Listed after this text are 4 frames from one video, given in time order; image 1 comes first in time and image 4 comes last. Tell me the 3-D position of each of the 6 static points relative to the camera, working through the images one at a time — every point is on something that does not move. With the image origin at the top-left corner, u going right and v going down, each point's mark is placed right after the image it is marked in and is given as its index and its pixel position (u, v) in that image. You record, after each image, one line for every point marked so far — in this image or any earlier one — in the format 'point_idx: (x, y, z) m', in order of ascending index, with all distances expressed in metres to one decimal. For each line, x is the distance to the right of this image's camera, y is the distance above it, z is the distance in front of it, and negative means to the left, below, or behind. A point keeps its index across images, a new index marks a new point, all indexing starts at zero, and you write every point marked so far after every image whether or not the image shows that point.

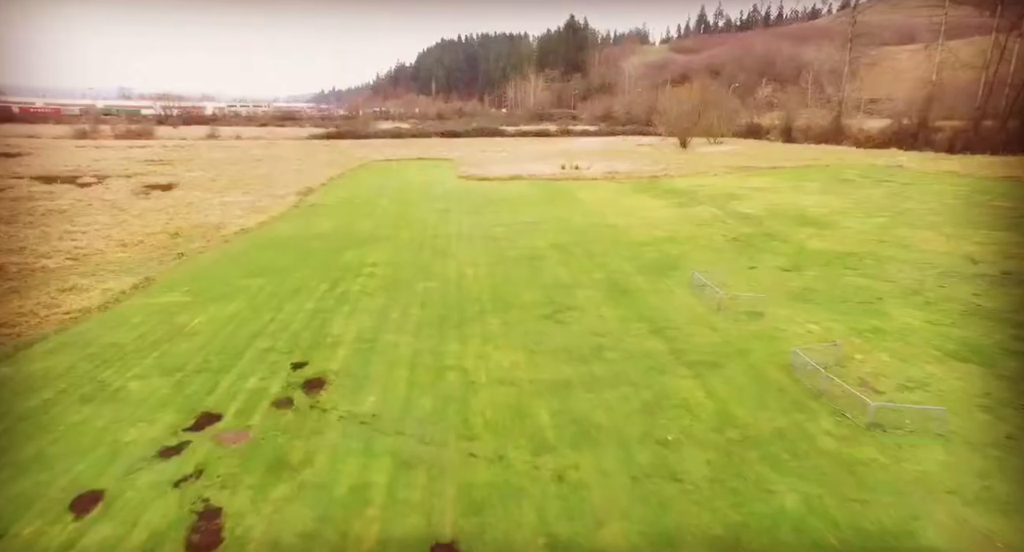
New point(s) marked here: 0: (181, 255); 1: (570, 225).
0: (-8.6, +0.4, +14.1) m
1: (+1.9, +1.5, +17.4) m
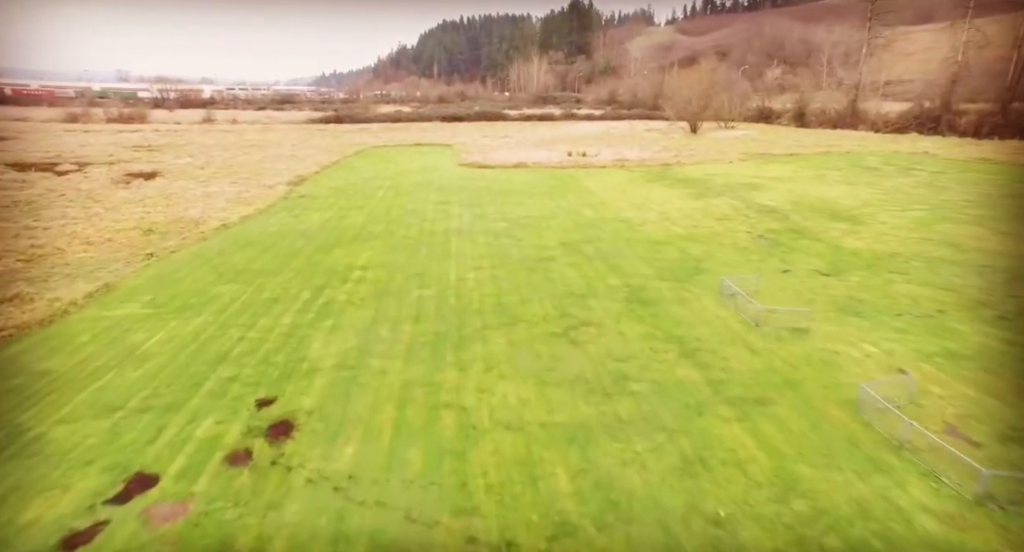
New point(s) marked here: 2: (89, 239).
0: (-8.5, +0.5, +13.0) m
1: (+2.0, +1.6, +16.2) m
2: (-10.3, +0.9, +13.4) m
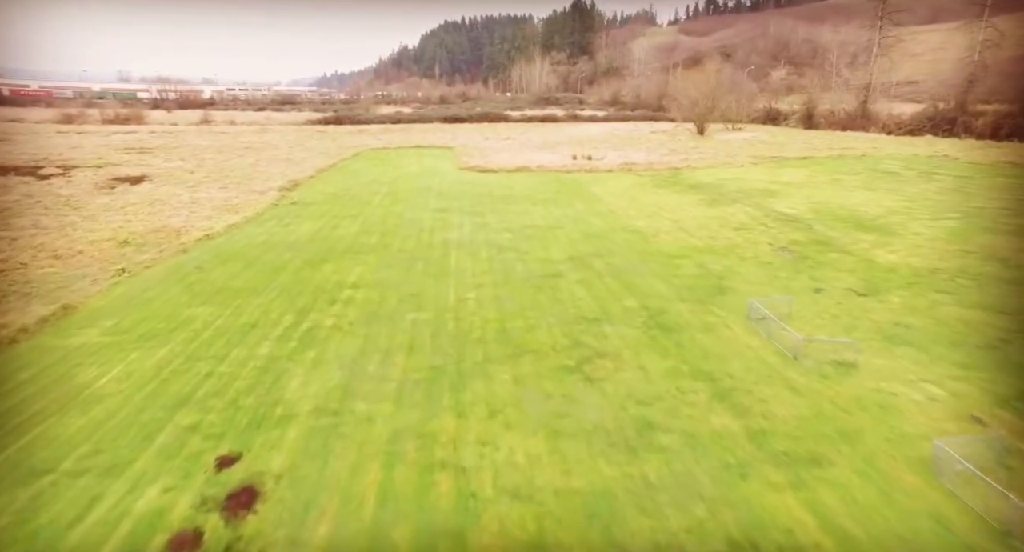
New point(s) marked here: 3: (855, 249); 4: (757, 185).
0: (-8.4, +0.2, +12.1) m
1: (+2.1, +1.3, +15.3) m
2: (-10.2, +0.6, +12.5) m
3: (+7.9, +0.6, +12.8) m
4: (+8.6, +3.2, +19.5) m
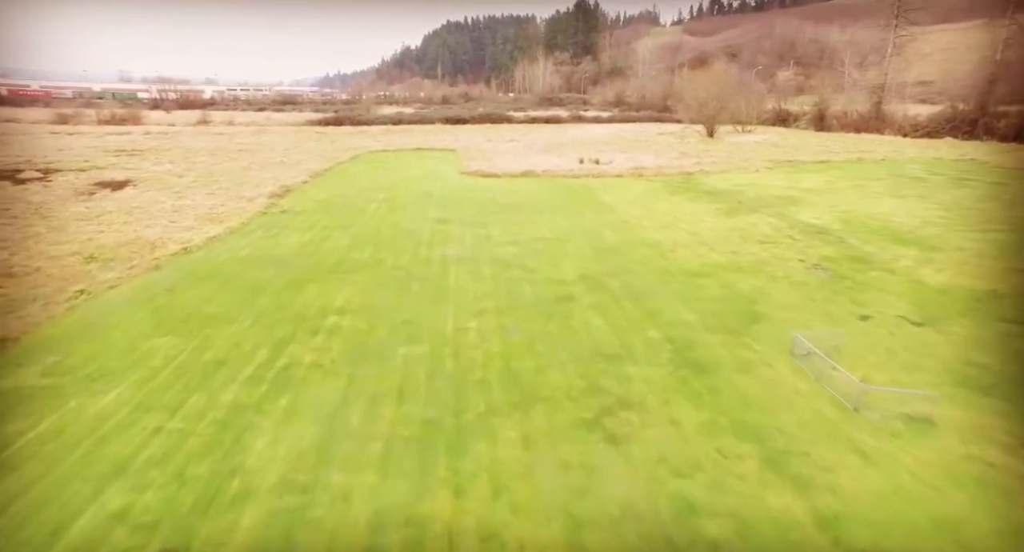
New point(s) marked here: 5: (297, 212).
0: (-8.3, -0.2, +11.1) m
1: (+2.2, +0.9, +14.2) m
2: (-10.1, +0.2, +11.5) m
3: (+8.0, +0.3, +11.7) m
4: (+8.7, +2.8, +18.4) m
5: (-6.4, +2.0, +16.8) m
